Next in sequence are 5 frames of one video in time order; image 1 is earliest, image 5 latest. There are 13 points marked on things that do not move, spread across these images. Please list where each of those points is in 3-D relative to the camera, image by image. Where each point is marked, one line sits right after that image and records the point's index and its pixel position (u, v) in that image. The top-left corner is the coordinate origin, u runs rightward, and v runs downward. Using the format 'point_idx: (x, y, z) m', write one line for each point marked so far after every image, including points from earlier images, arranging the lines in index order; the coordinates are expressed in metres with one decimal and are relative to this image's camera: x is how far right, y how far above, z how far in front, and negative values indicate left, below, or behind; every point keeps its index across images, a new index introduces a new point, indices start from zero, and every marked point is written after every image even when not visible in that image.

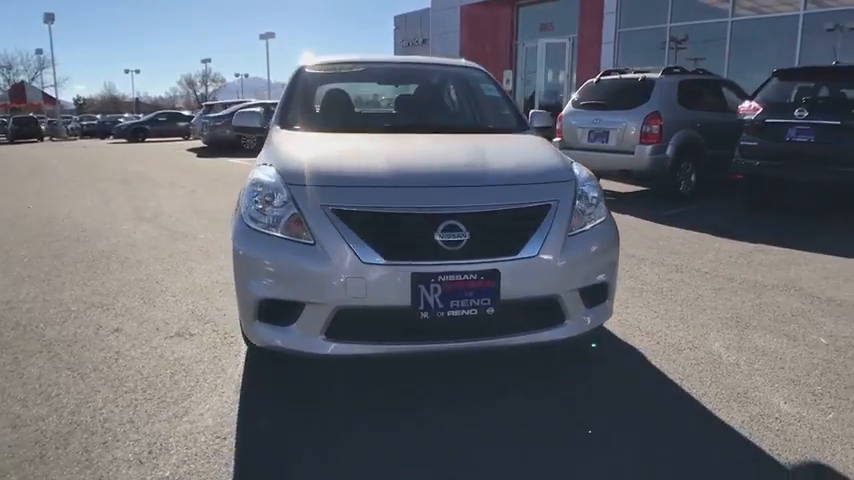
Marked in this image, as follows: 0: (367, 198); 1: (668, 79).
0: (-0.3, +0.2, +3.3) m
1: (+3.4, +2.3, +9.2) m
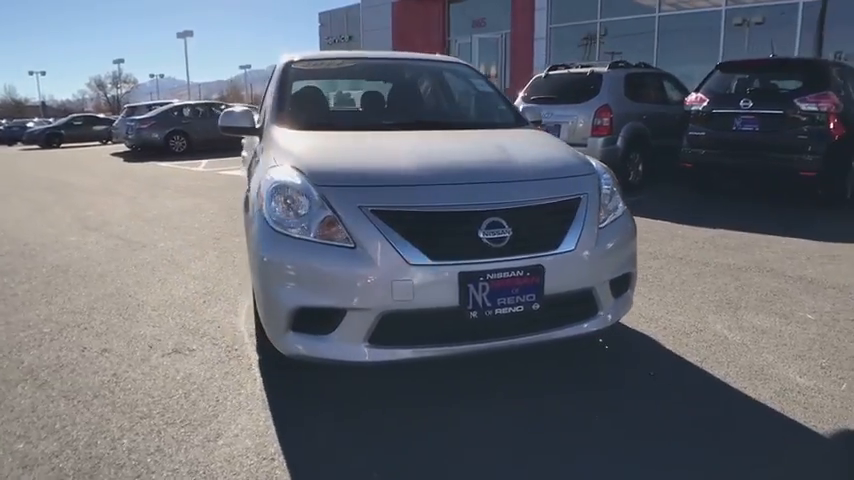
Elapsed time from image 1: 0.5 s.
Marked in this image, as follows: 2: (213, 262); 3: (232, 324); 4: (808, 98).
0: (-0.1, +0.2, +3.2) m
1: (+2.8, +2.4, +9.5) m
2: (-2.0, -0.2, +6.1) m
3: (-1.4, -0.6, +4.5) m
4: (+4.5, +1.6, +7.6) m
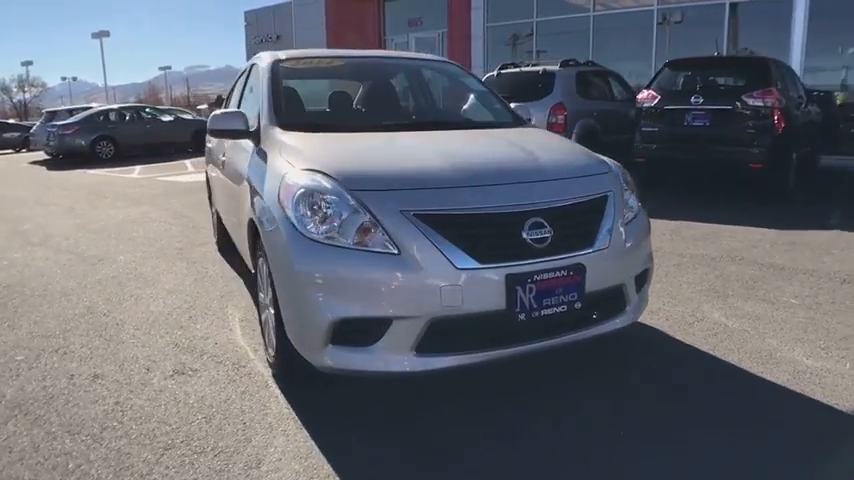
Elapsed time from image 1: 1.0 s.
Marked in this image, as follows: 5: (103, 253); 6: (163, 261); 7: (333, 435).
0: (+0.1, +0.2, +3.0) m
1: (+2.1, +2.5, +9.7) m
2: (-2.2, -0.3, +5.8) m
3: (-1.3, -0.7, +4.3) m
4: (+4.0, +1.8, +8.0) m
5: (-3.2, -0.1, +6.5) m
6: (-2.5, -0.2, +6.2) m
7: (-0.4, -0.9, +3.1) m
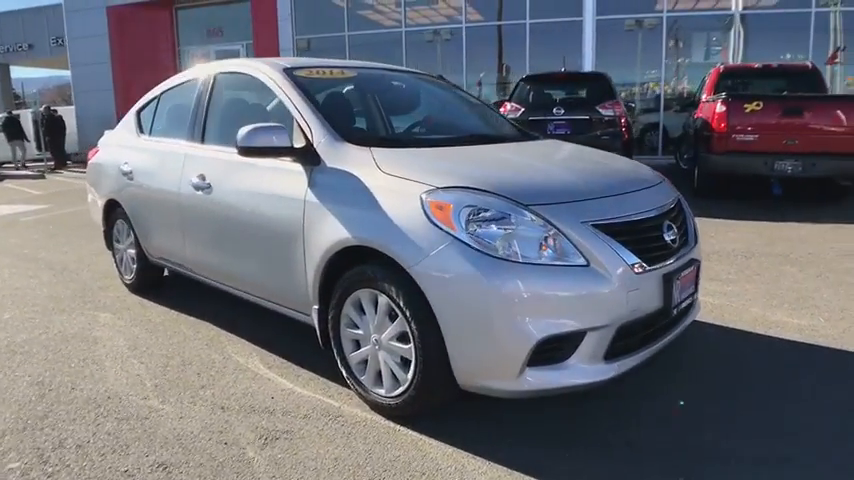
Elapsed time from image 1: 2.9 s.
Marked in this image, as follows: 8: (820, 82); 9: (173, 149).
0: (+0.9, +0.2, +3.1) m
1: (0.0, +2.4, +9.9) m
2: (-2.2, -0.6, +4.7) m
3: (-0.8, -0.9, +3.7) m
4: (+2.5, +1.9, +9.1) m
5: (-3.5, -0.6, +5.0) m
6: (-2.7, -0.6, +5.0) m
7: (+0.4, -1.0, +2.9) m
8: (+5.6, +2.2, +9.2) m
9: (-1.9, +0.7, +4.7) m
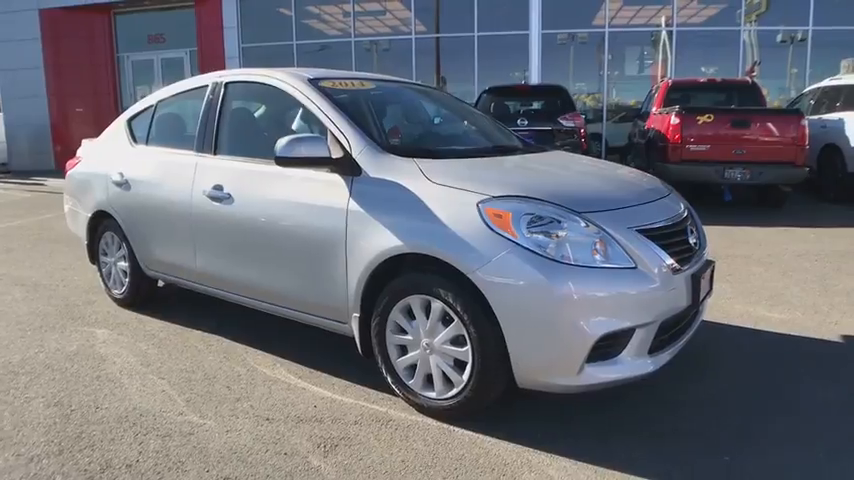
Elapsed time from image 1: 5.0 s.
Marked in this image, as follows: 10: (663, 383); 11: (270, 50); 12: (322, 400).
0: (+1.1, +0.1, +3.3) m
1: (-0.6, +2.3, +10.1) m
2: (-2.1, -0.7, +4.6) m
3: (-0.6, -0.9, +3.7) m
4: (+2.0, +1.8, +9.5) m
5: (-3.4, -0.7, +4.7) m
6: (-2.6, -0.7, +4.8) m
7: (+0.7, -1.0, +3.1) m
8: (+5.1, +2.2, +9.9) m
9: (-1.8, +0.6, +4.6) m
10: (+1.4, -0.9, +3.8) m
11: (-4.1, +4.8, +16.6) m
12: (-0.6, -0.9, +3.7) m
